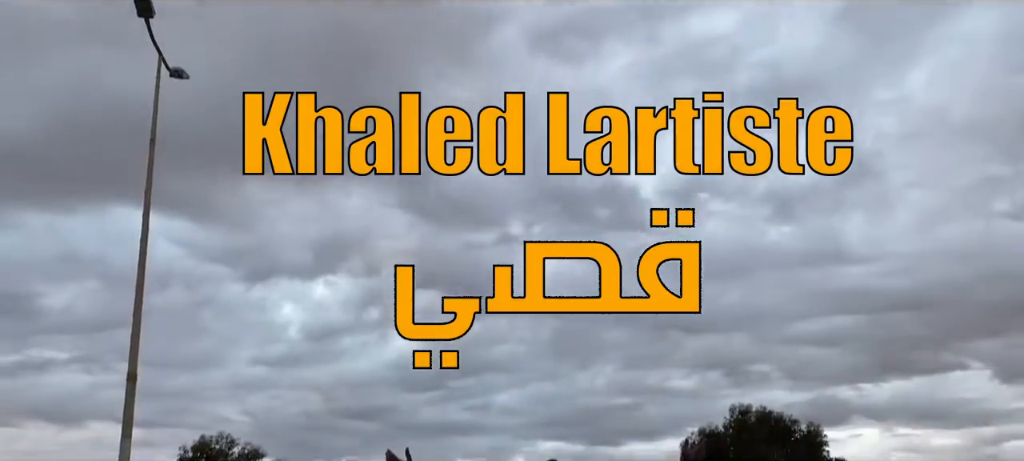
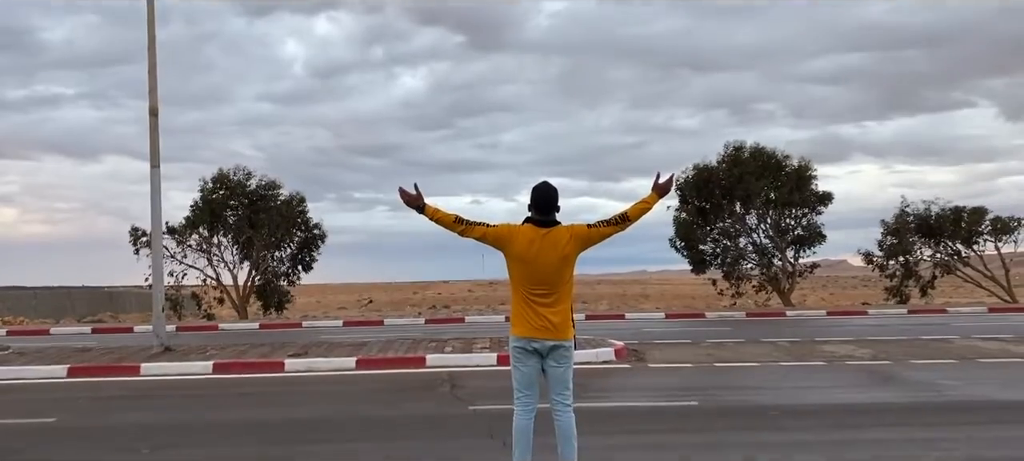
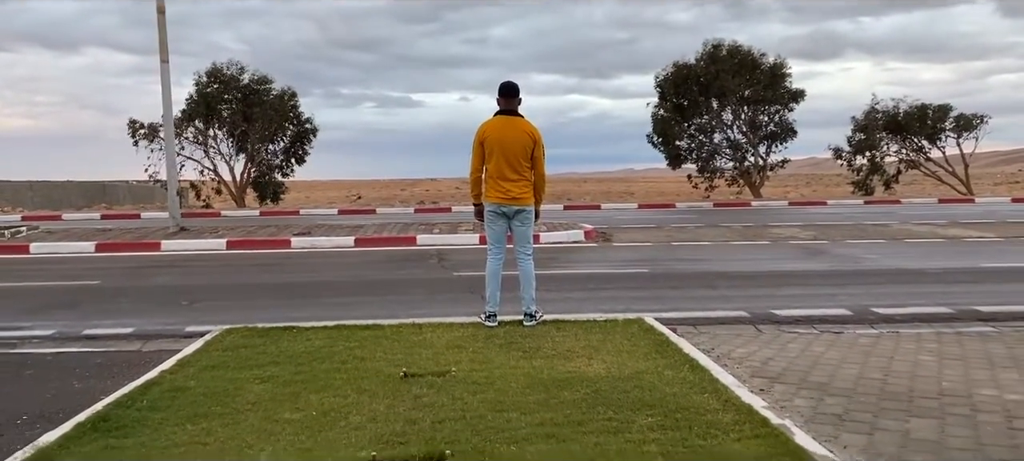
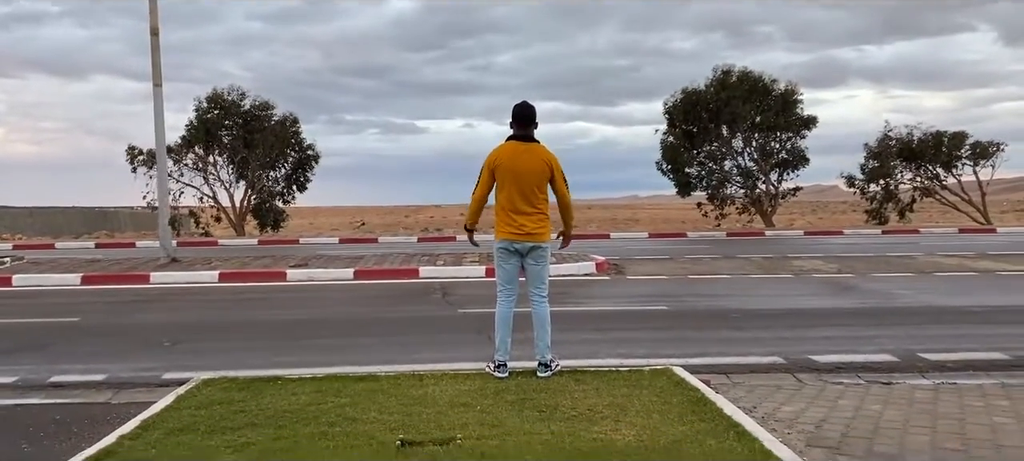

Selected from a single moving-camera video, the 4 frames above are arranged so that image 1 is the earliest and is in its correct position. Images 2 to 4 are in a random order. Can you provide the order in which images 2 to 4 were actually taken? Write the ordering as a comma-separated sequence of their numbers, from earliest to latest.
2, 4, 3
